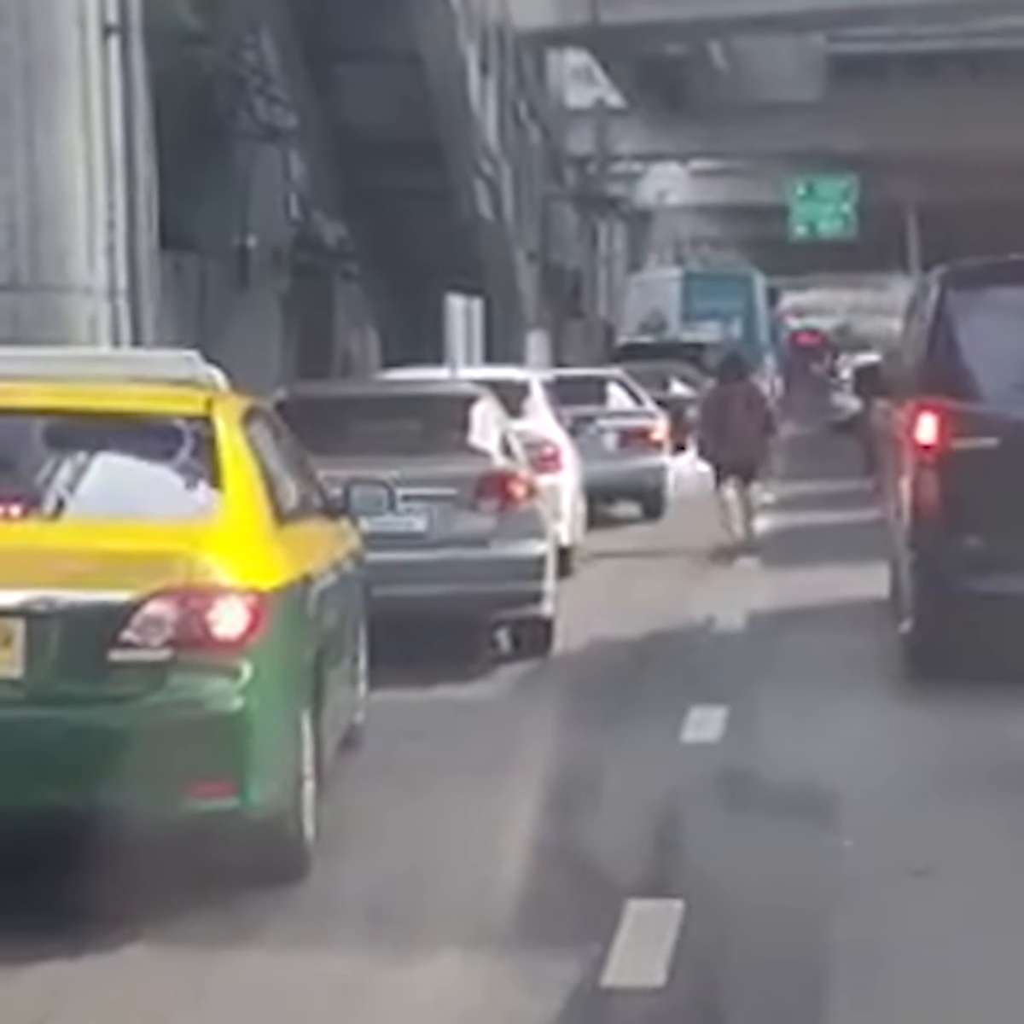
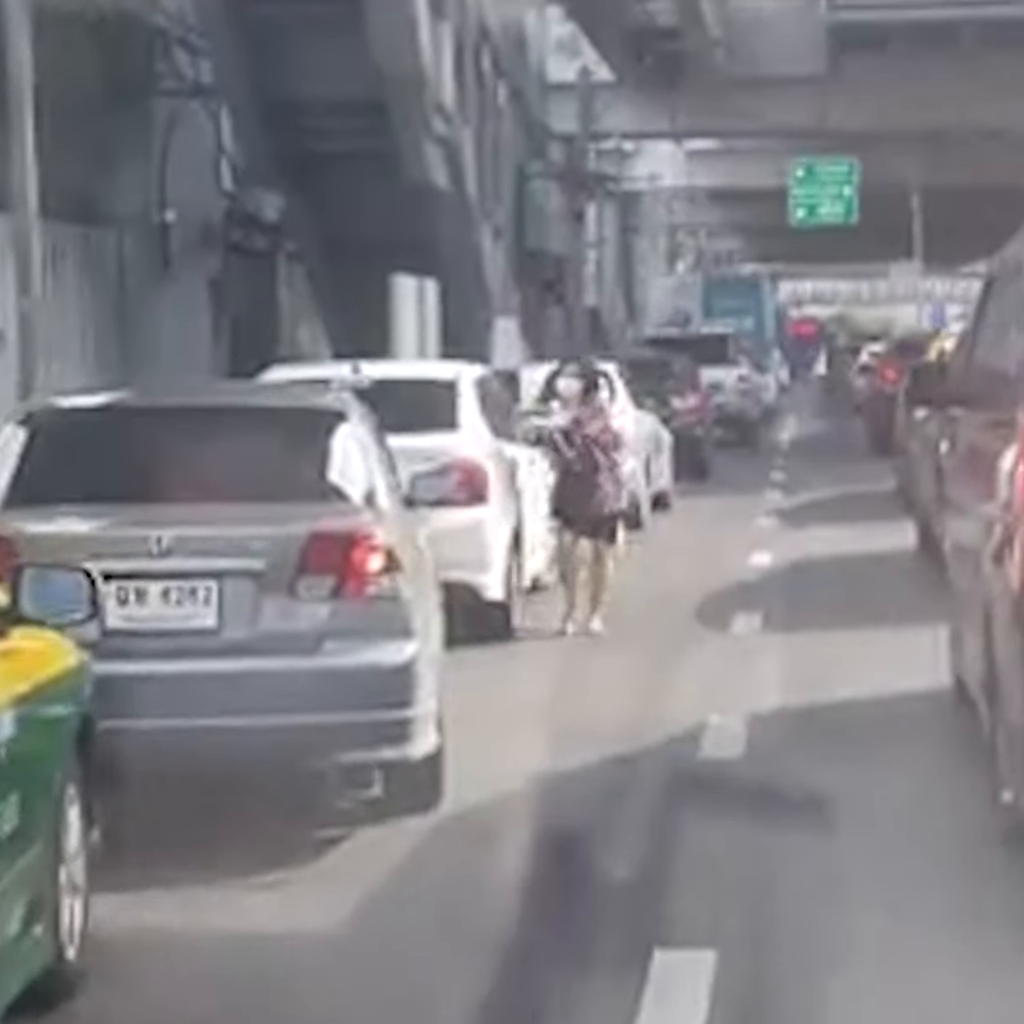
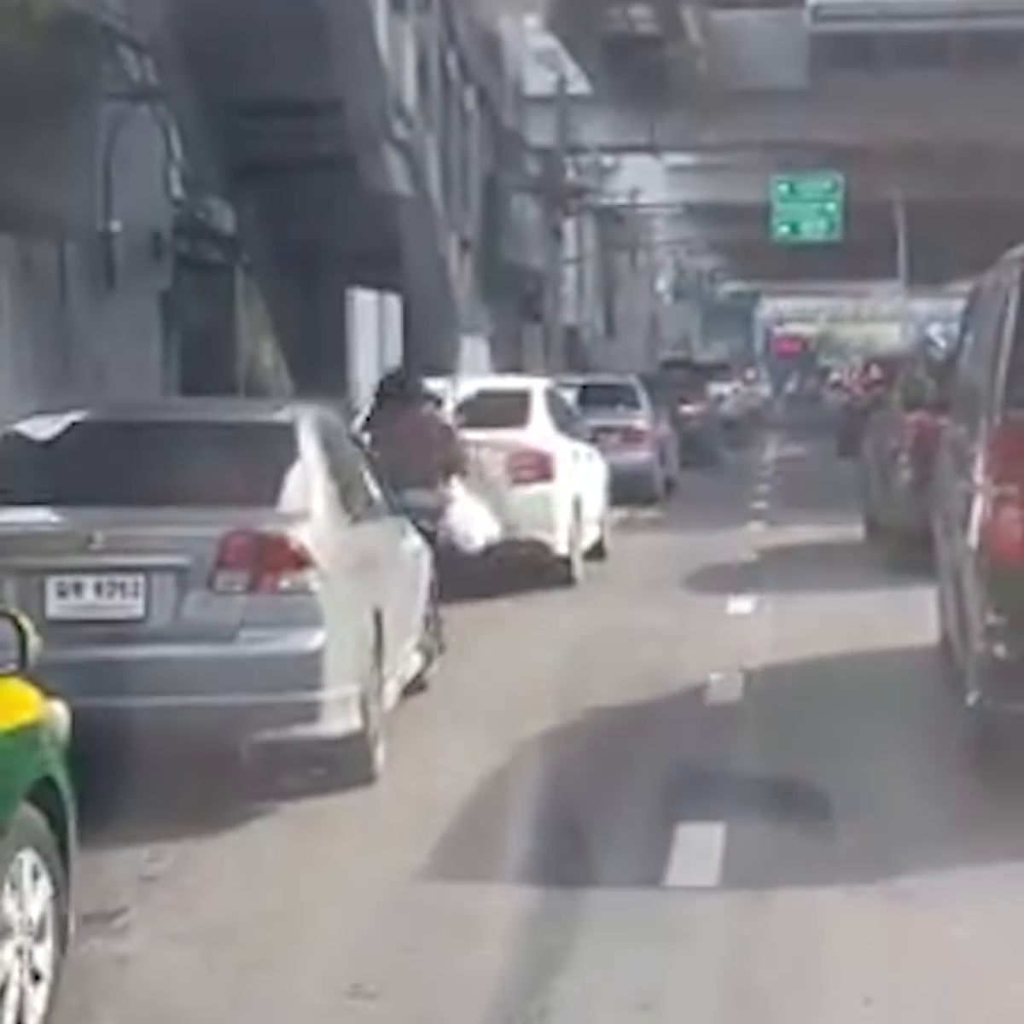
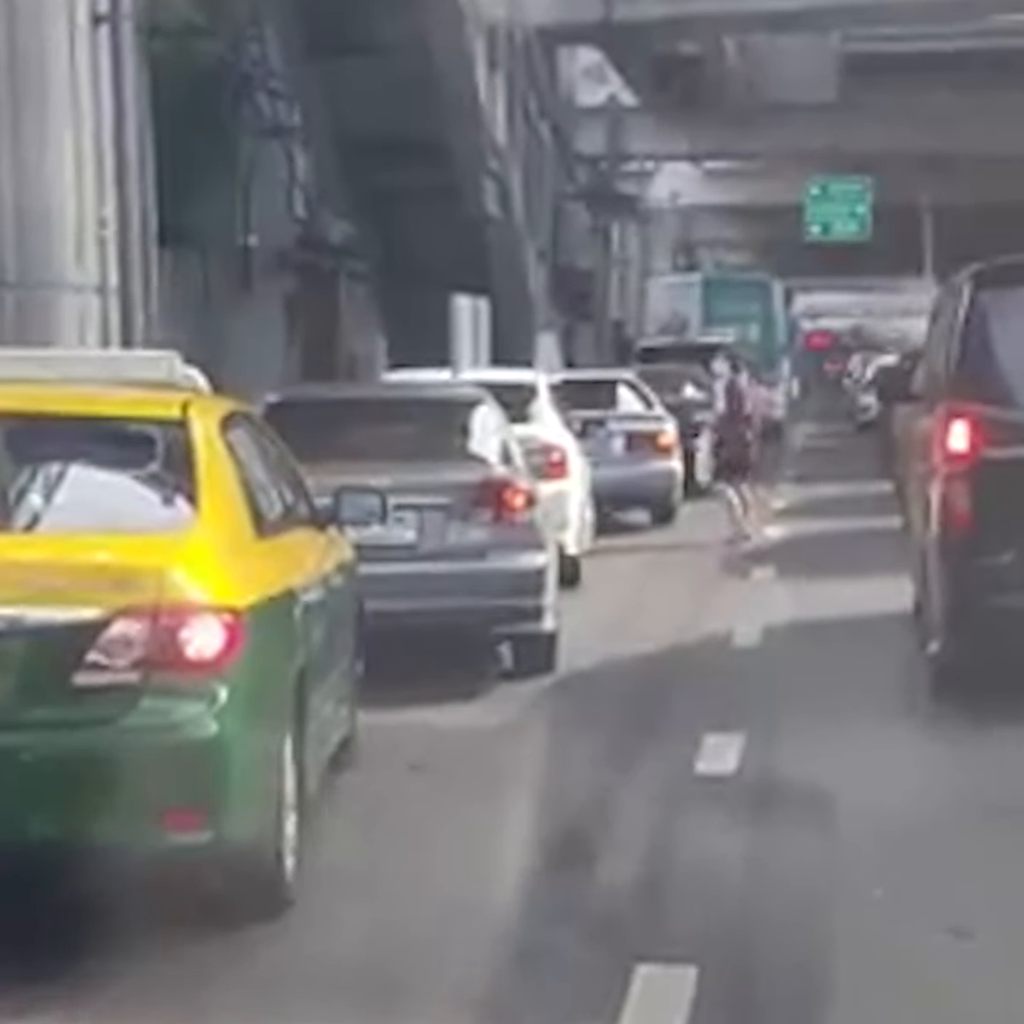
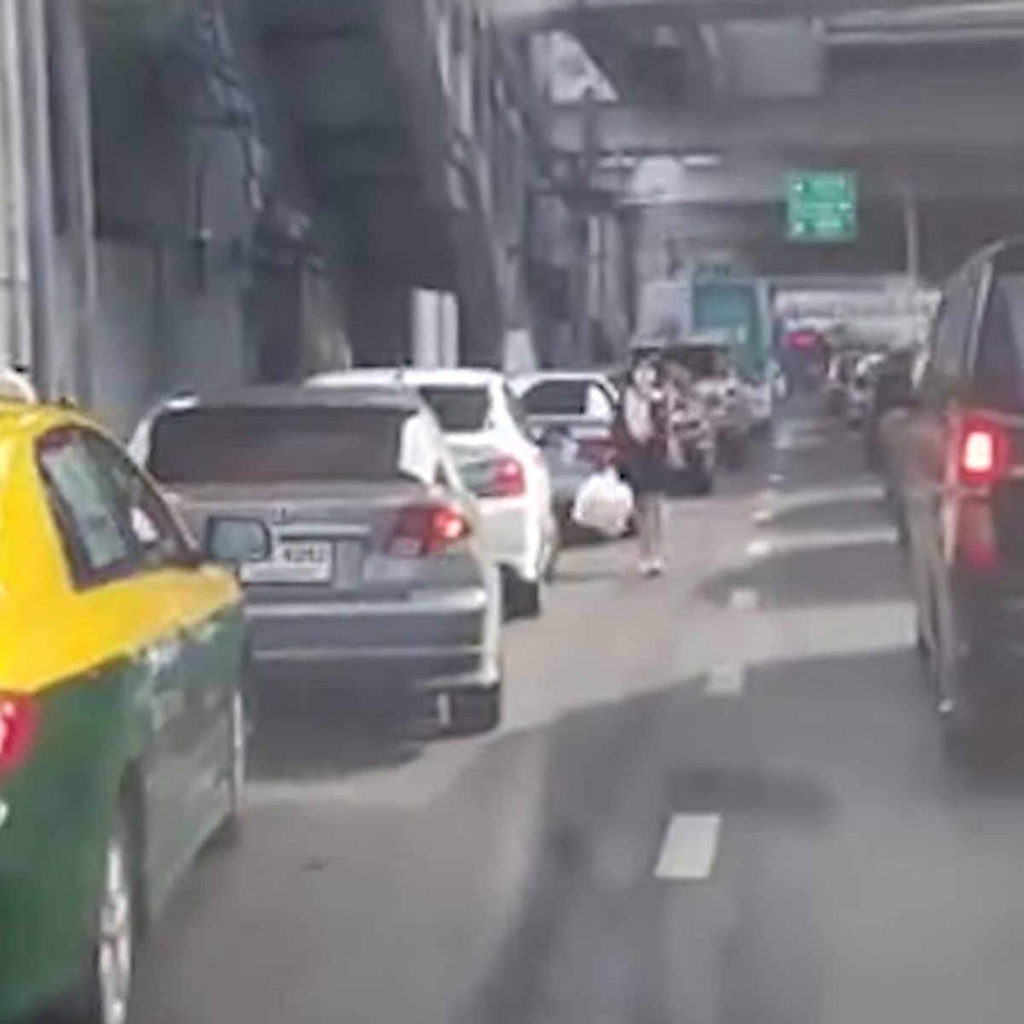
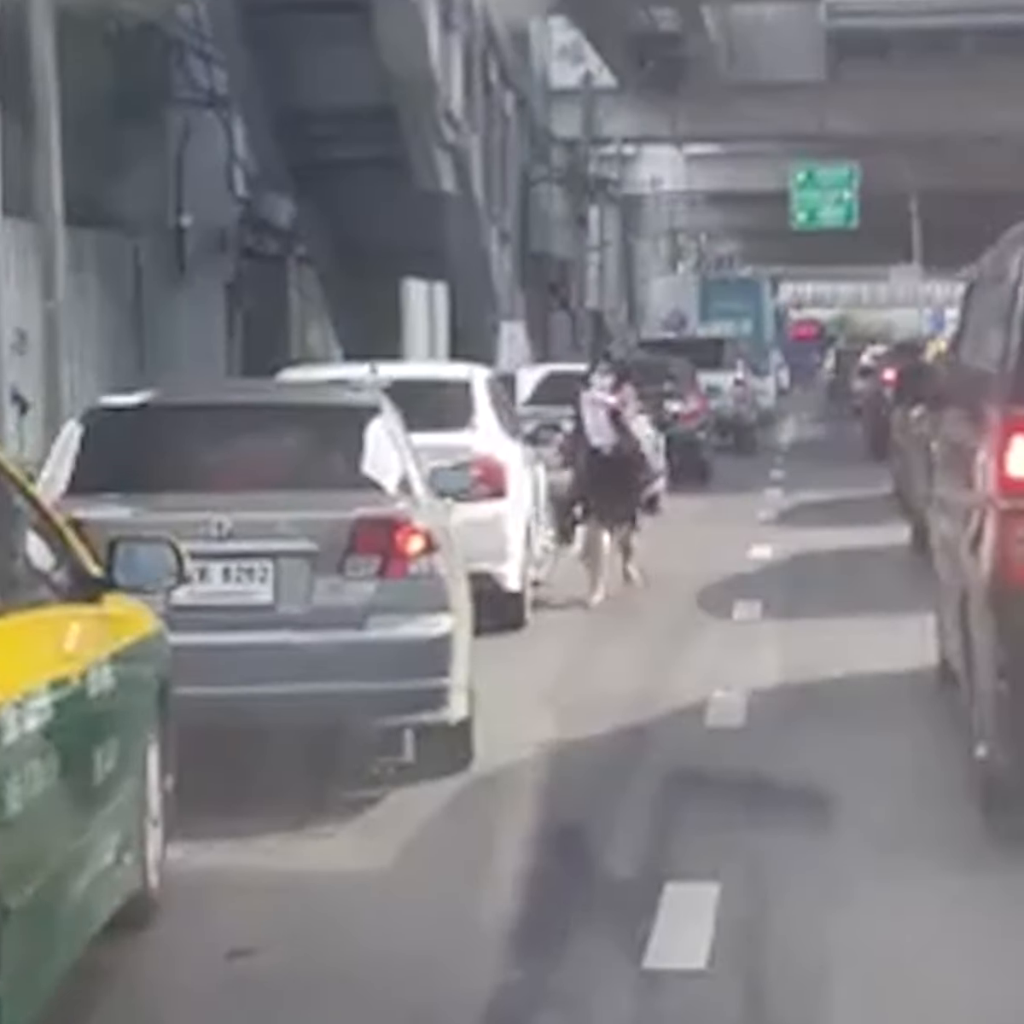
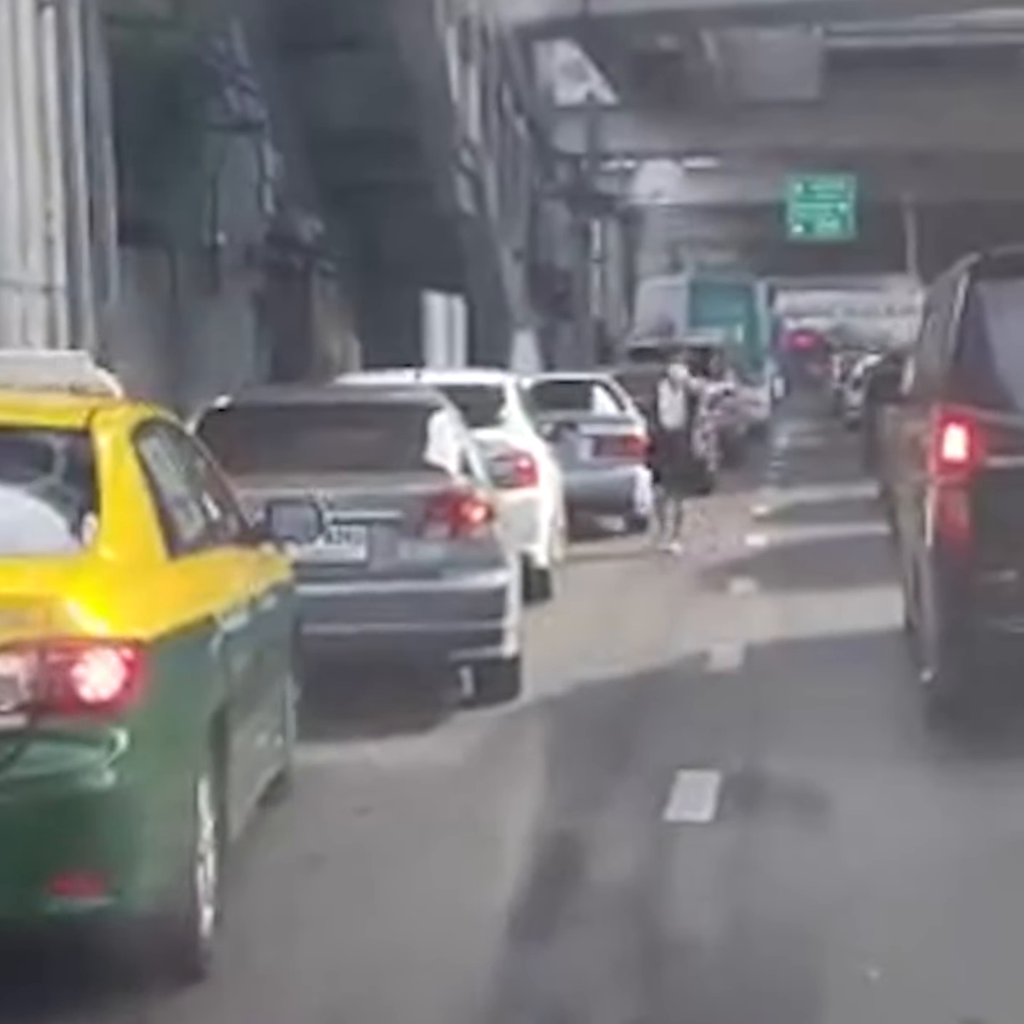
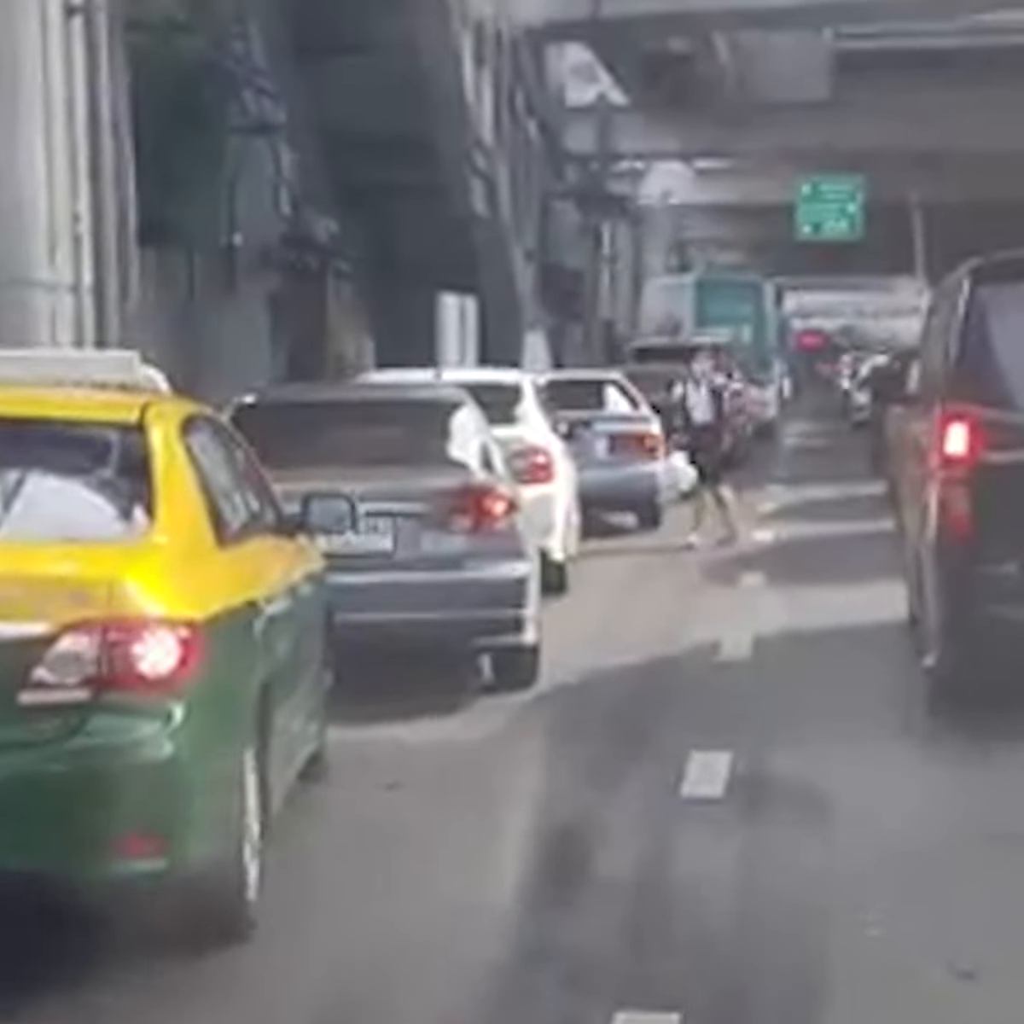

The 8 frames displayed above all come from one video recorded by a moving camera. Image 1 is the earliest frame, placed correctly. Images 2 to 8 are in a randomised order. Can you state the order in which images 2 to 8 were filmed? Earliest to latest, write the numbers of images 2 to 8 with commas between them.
4, 8, 7, 5, 6, 2, 3
